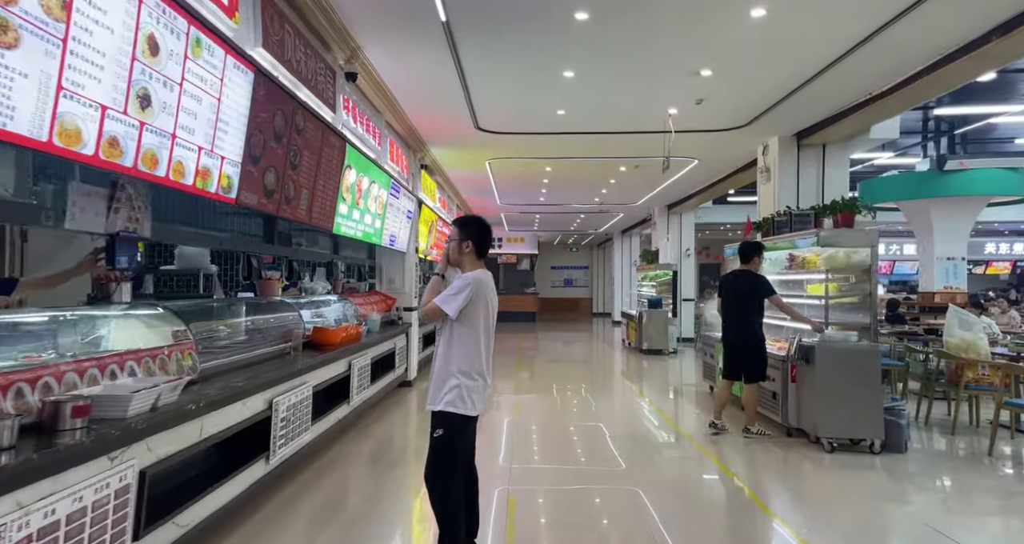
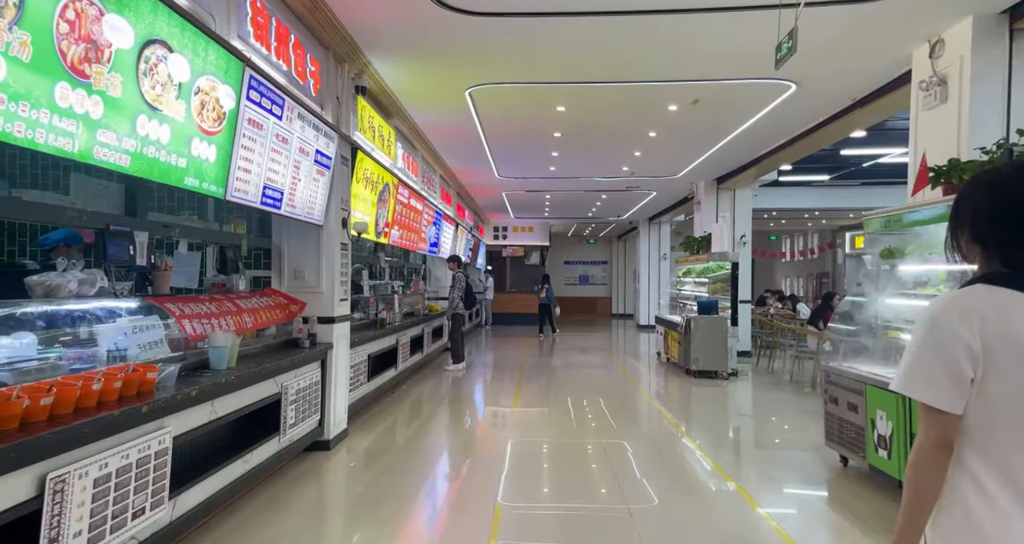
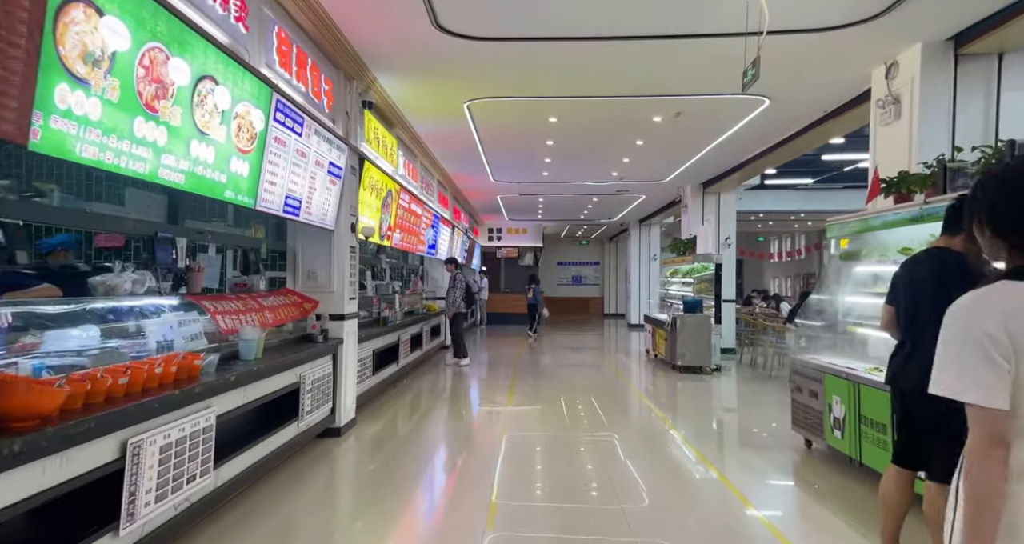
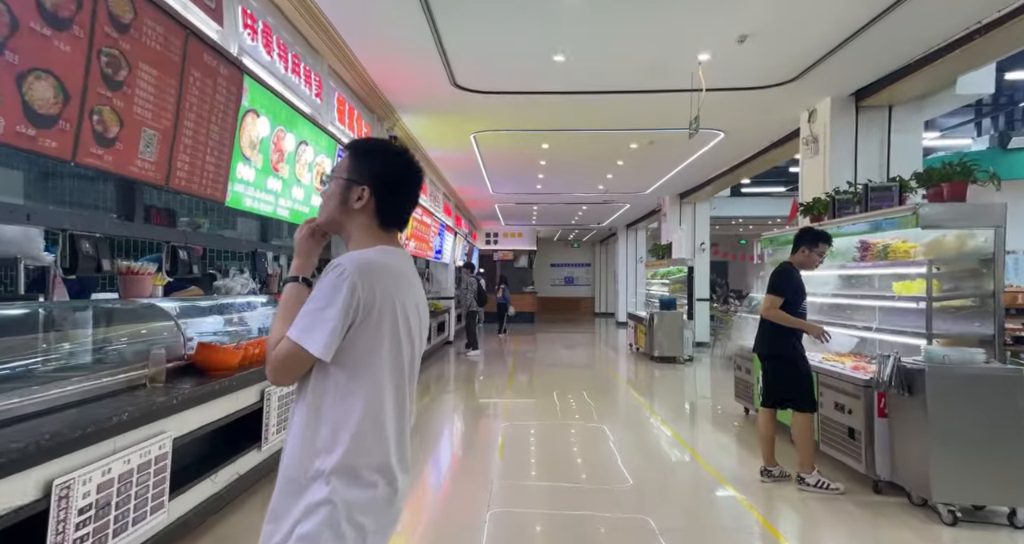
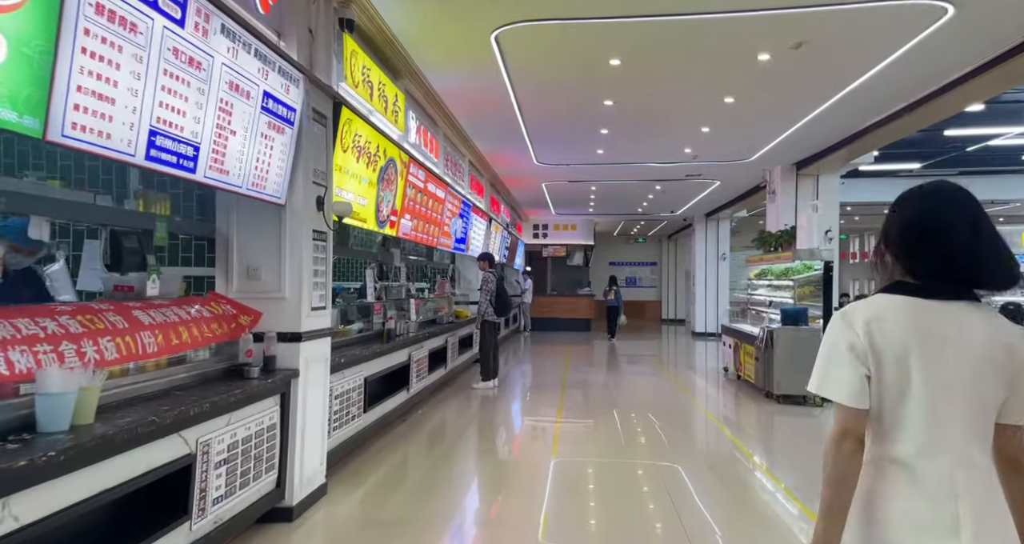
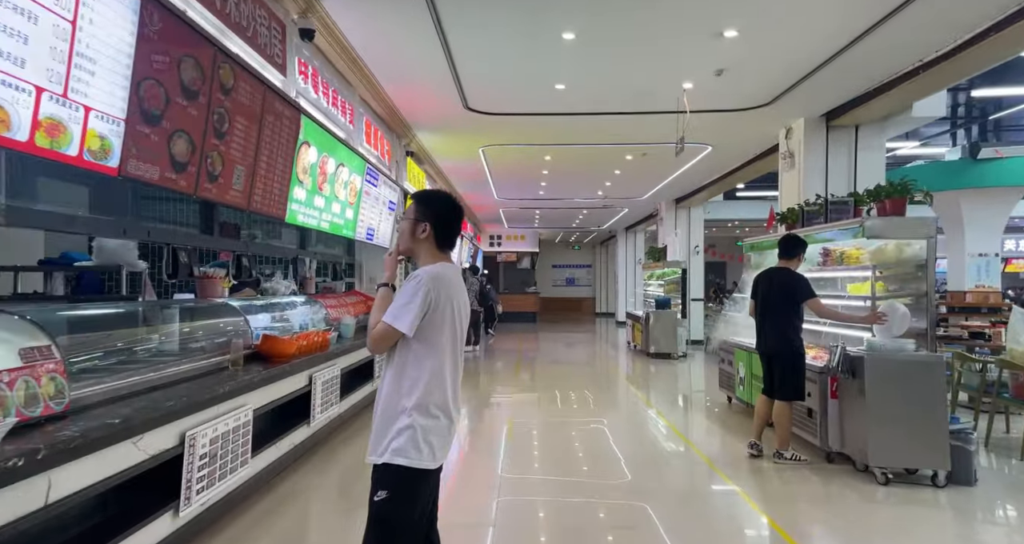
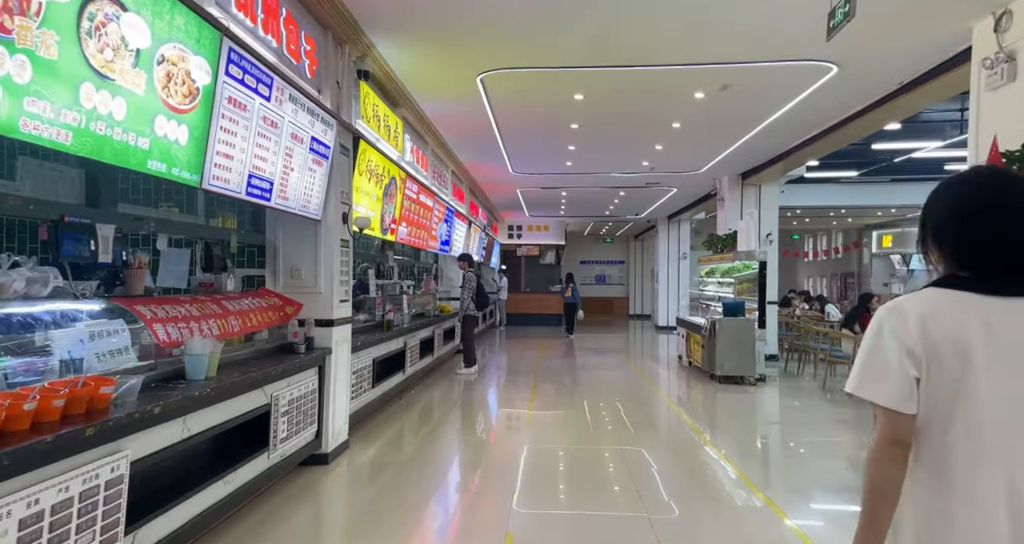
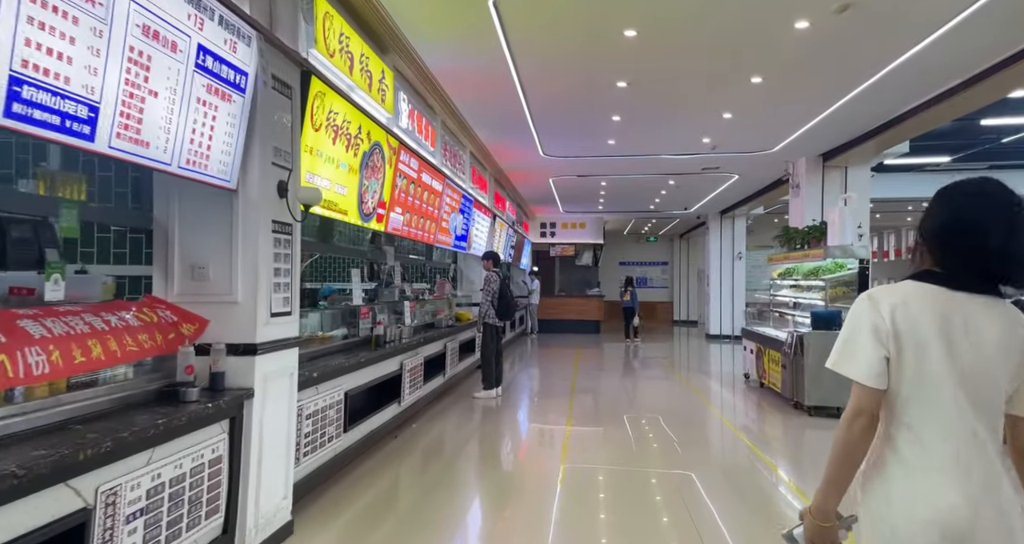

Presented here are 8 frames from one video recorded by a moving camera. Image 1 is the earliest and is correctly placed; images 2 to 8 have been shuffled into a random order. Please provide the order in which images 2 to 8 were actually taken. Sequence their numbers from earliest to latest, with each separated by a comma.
6, 4, 3, 2, 7, 5, 8
